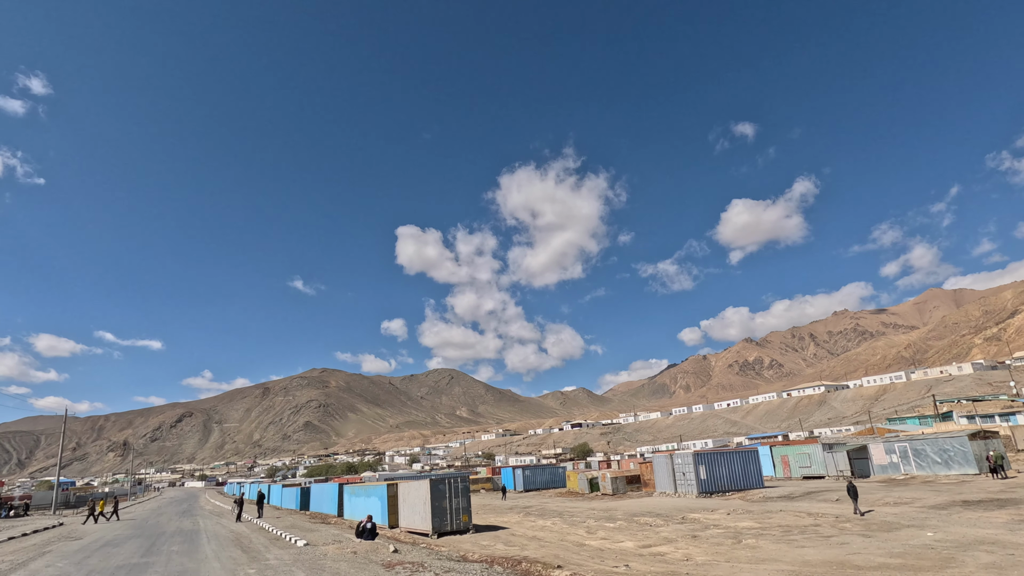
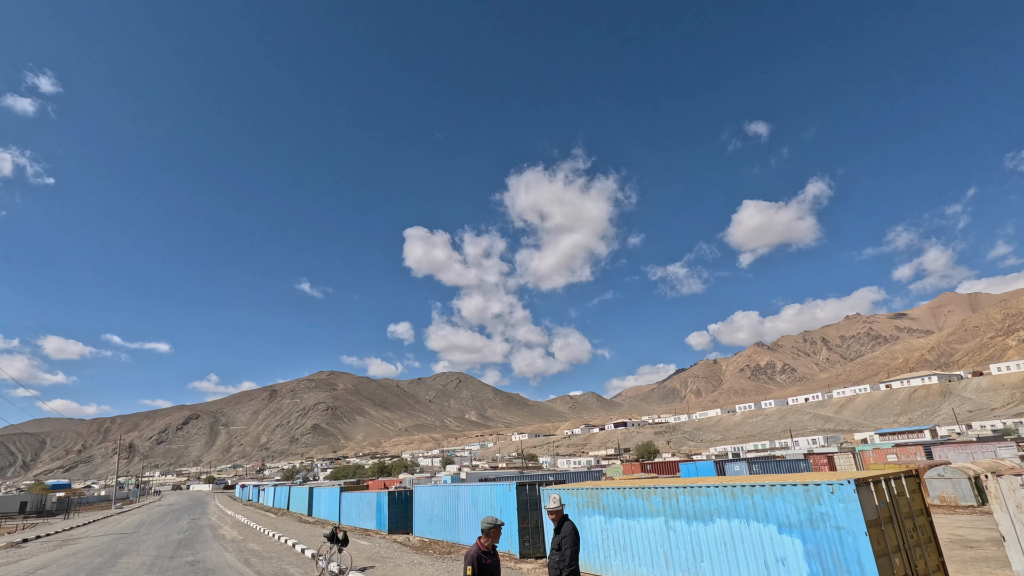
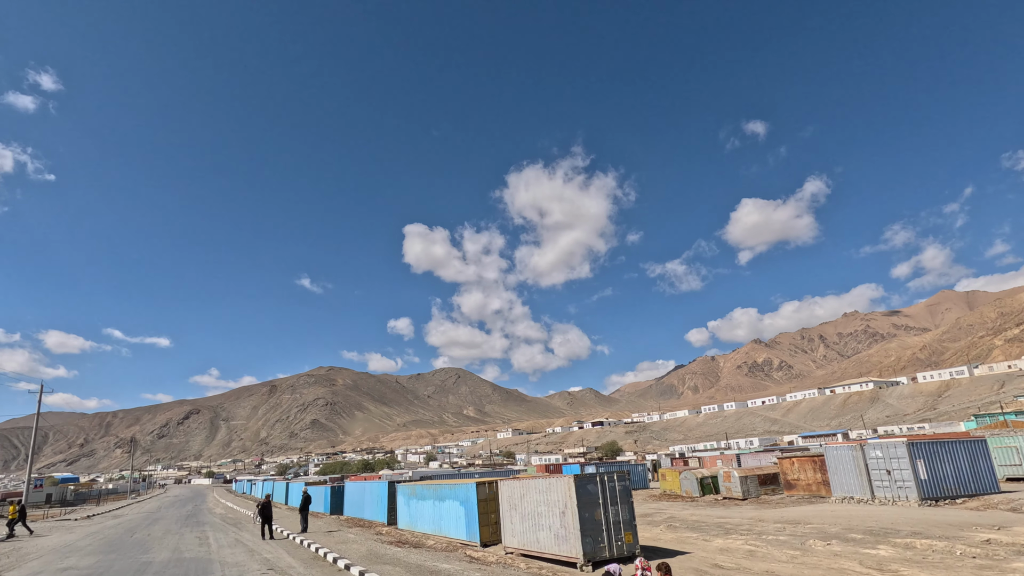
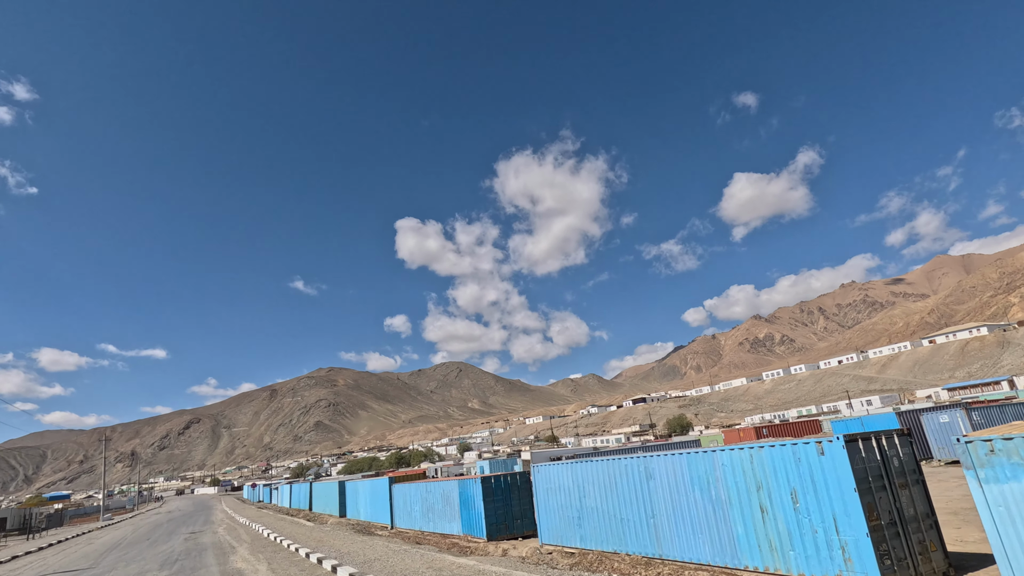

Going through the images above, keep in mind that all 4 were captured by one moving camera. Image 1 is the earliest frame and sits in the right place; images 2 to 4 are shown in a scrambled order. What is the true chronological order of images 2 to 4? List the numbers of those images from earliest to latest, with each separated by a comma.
3, 2, 4
